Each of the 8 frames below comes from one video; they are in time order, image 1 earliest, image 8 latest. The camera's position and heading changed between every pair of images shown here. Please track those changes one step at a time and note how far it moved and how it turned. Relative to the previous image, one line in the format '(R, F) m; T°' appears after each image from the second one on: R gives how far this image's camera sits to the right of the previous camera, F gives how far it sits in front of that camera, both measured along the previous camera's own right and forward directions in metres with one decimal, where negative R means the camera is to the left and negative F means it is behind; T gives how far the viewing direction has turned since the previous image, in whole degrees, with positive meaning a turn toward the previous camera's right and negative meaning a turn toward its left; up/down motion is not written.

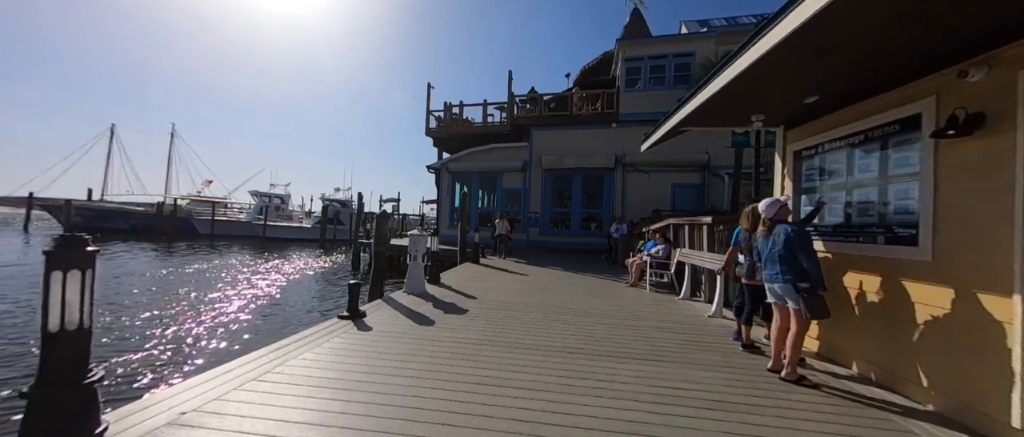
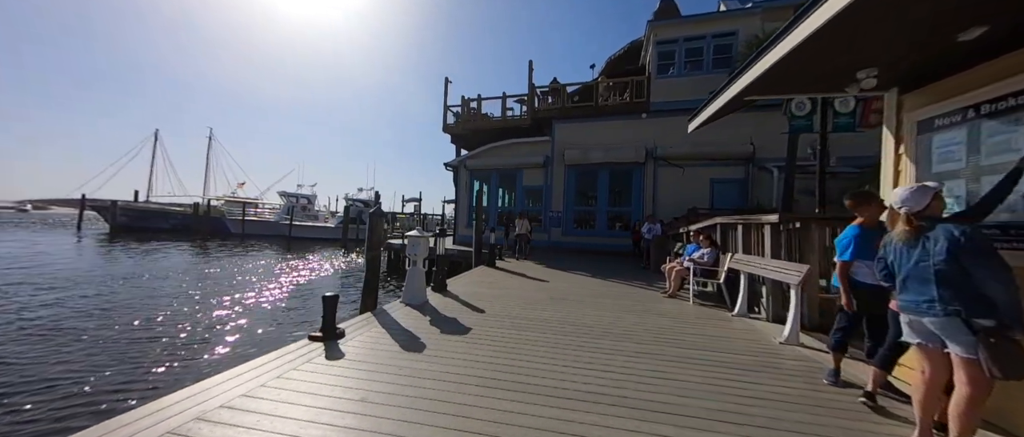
(+0.1, +0.9) m; -4°
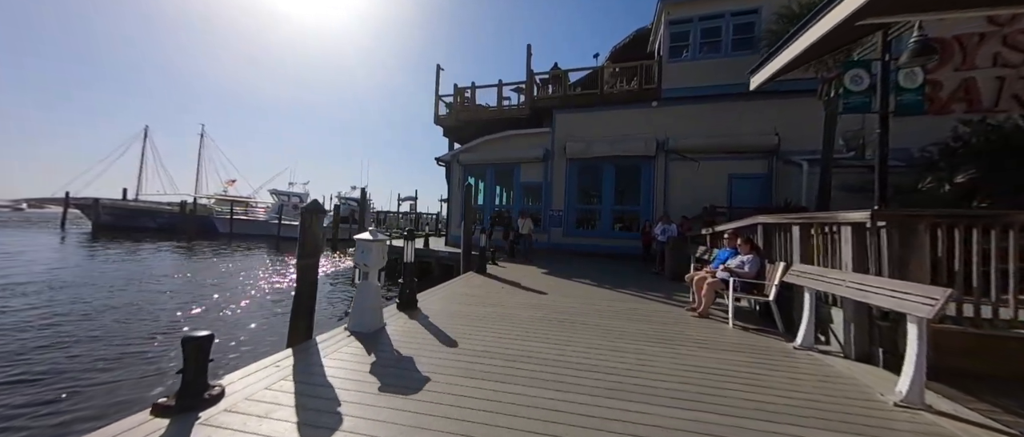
(+0.2, +1.3) m; 0°
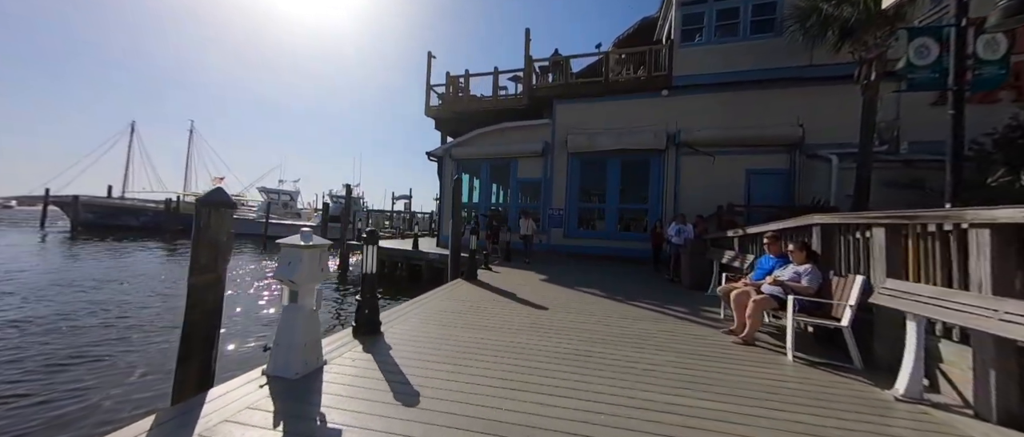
(+0.1, +1.1) m; 0°
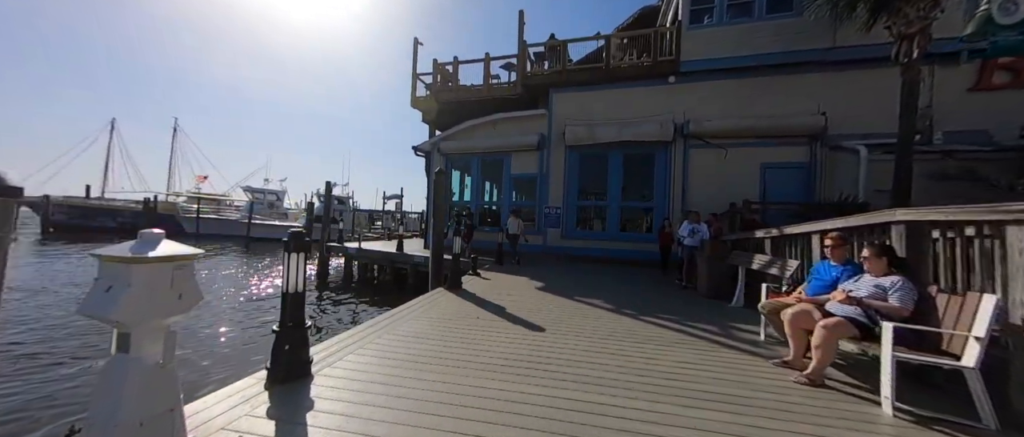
(+0.1, +1.0) m; +1°
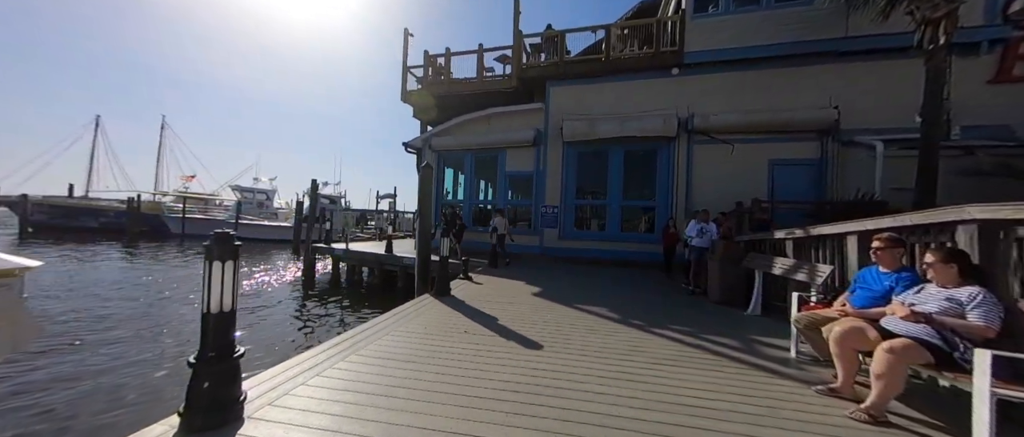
(0.0, +0.6) m; +1°
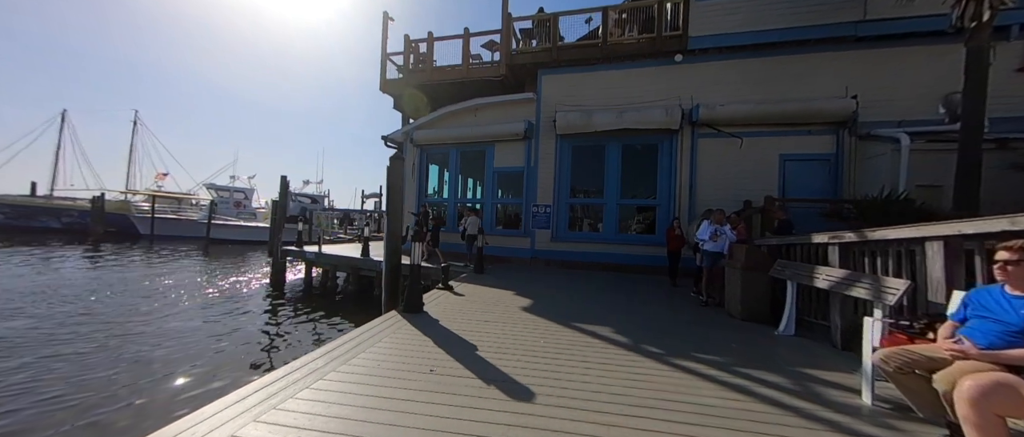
(+0.1, +0.9) m; +2°
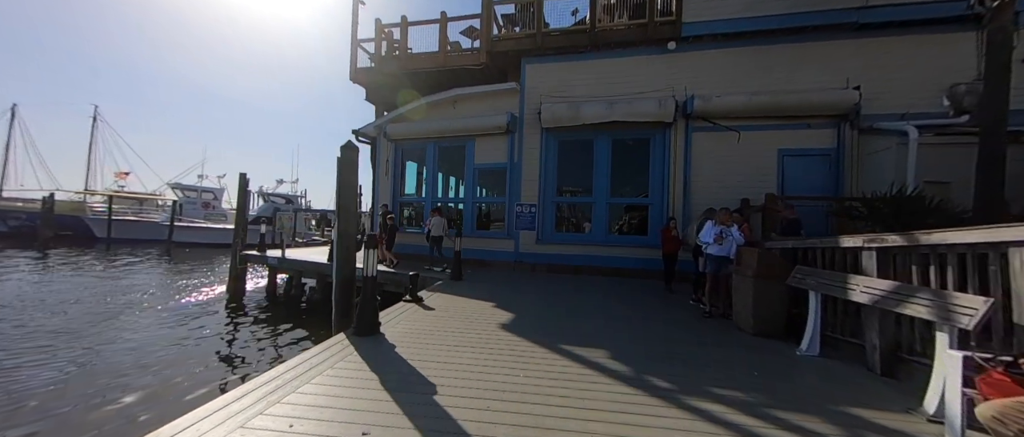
(+0.1, +0.8) m; +2°
